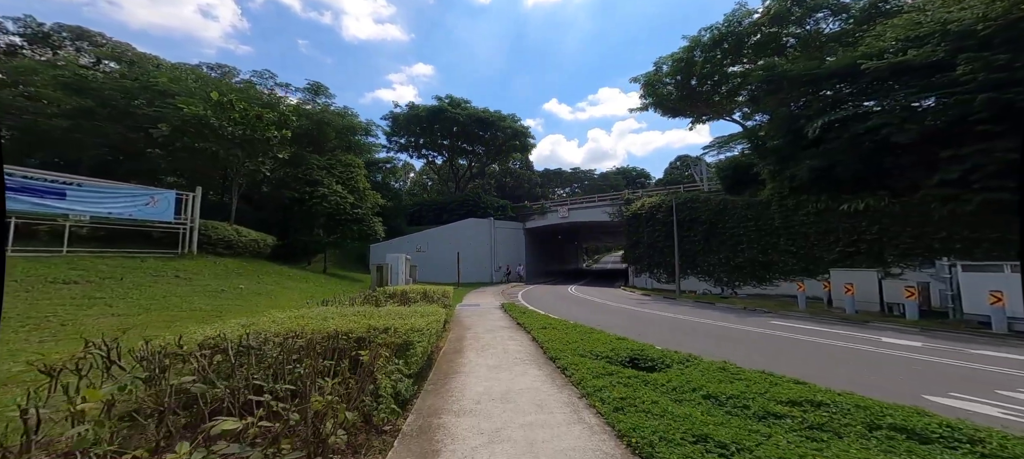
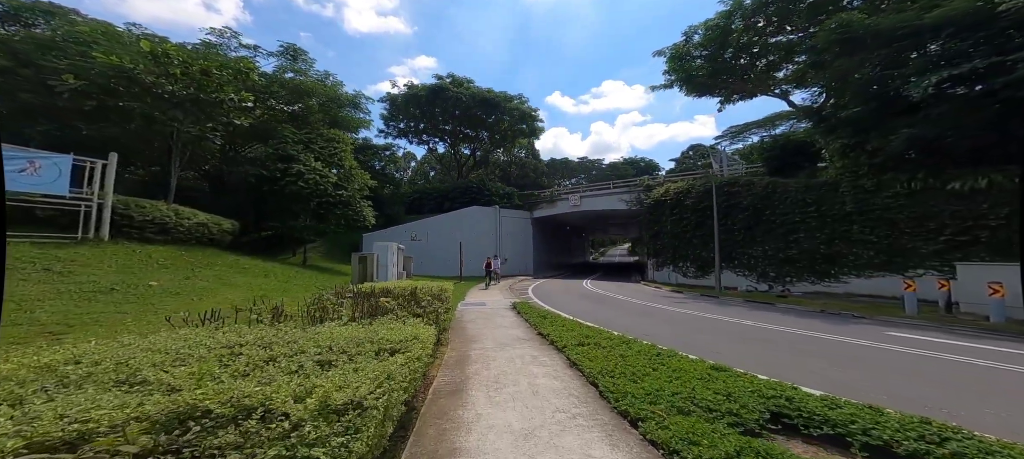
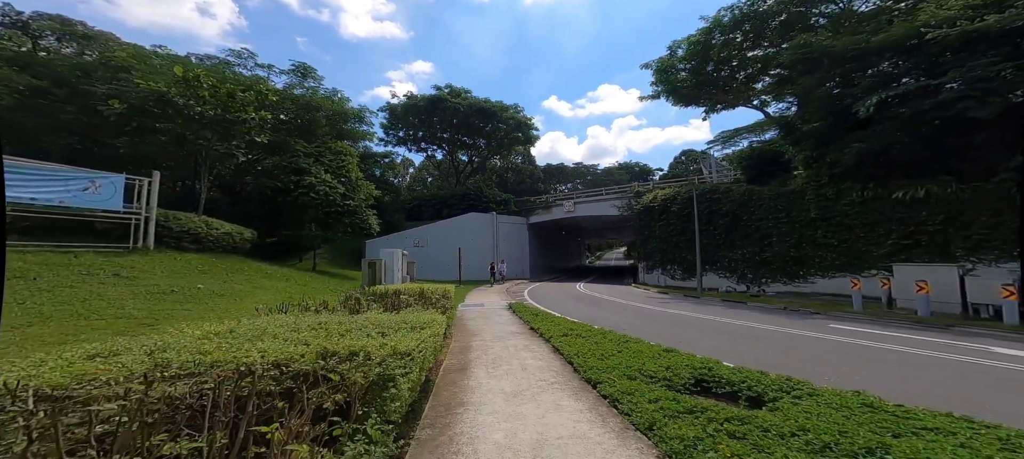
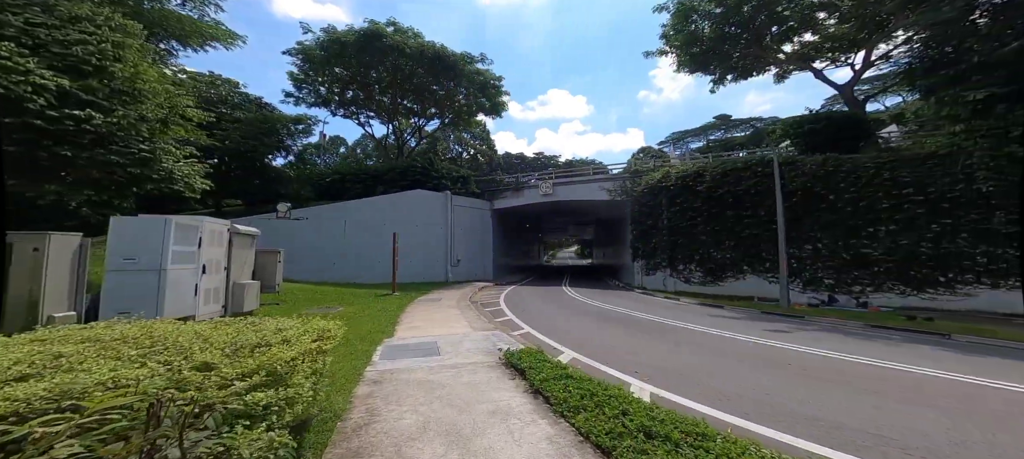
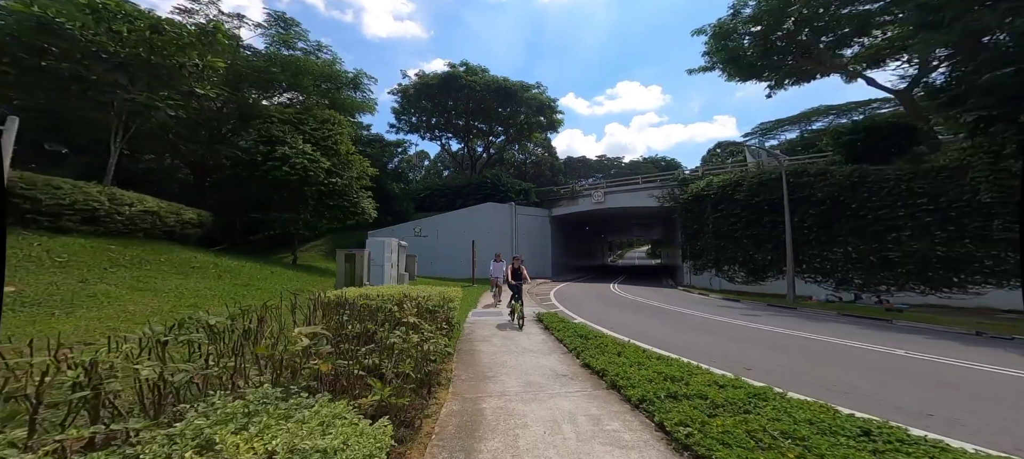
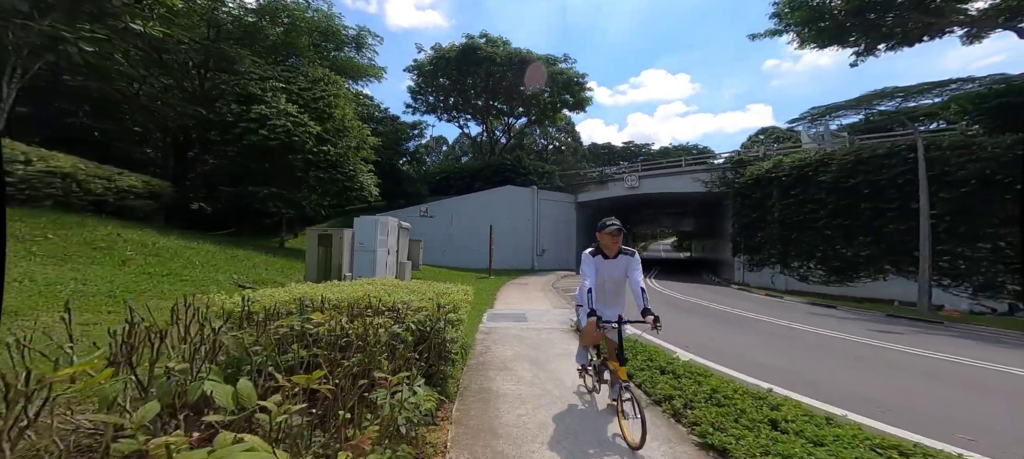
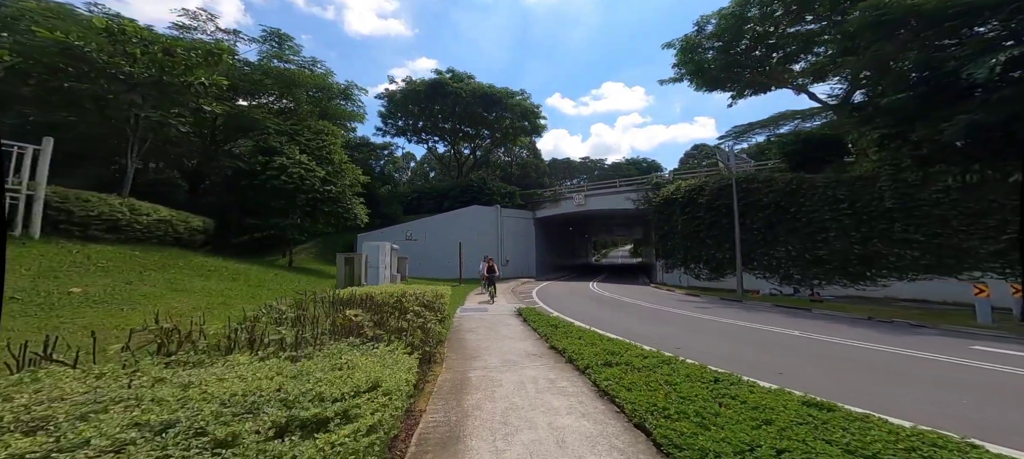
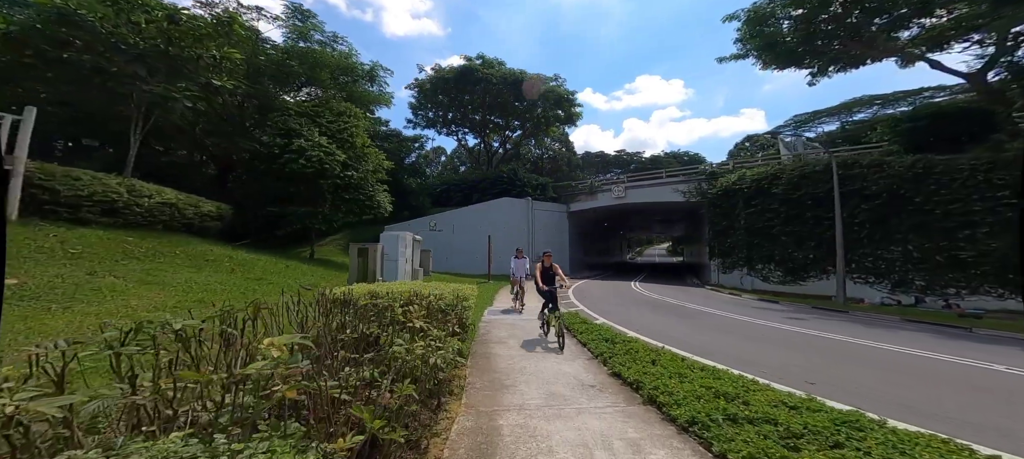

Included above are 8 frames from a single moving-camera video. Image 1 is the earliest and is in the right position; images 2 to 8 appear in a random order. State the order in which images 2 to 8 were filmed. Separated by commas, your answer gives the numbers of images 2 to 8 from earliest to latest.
3, 2, 7, 5, 8, 6, 4
